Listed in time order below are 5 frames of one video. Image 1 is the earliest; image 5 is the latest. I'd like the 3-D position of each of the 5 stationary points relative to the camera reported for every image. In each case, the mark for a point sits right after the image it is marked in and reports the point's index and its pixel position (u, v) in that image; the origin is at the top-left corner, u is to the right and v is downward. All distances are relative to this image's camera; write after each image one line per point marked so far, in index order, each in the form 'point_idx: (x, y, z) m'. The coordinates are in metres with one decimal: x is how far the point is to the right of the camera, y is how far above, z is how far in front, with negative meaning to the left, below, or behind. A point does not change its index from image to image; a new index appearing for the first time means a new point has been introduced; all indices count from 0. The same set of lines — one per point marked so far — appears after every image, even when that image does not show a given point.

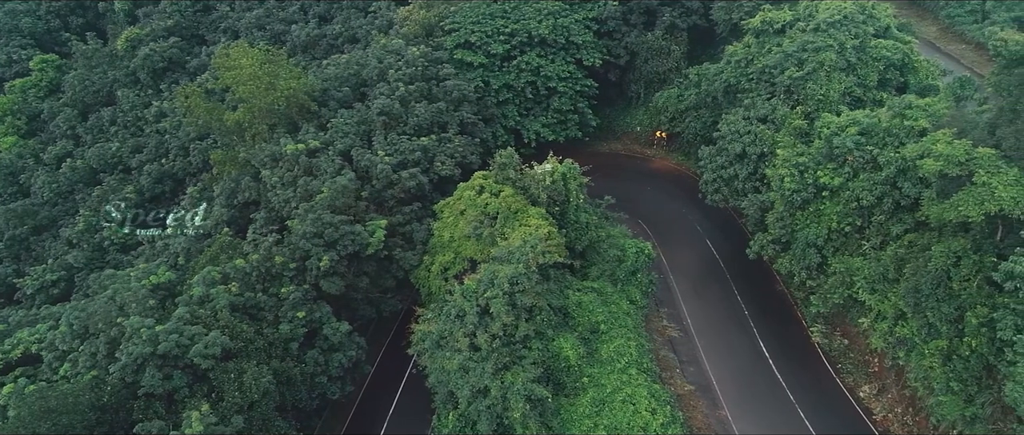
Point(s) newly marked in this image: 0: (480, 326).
0: (-0.9, -3.1, +18.3) m
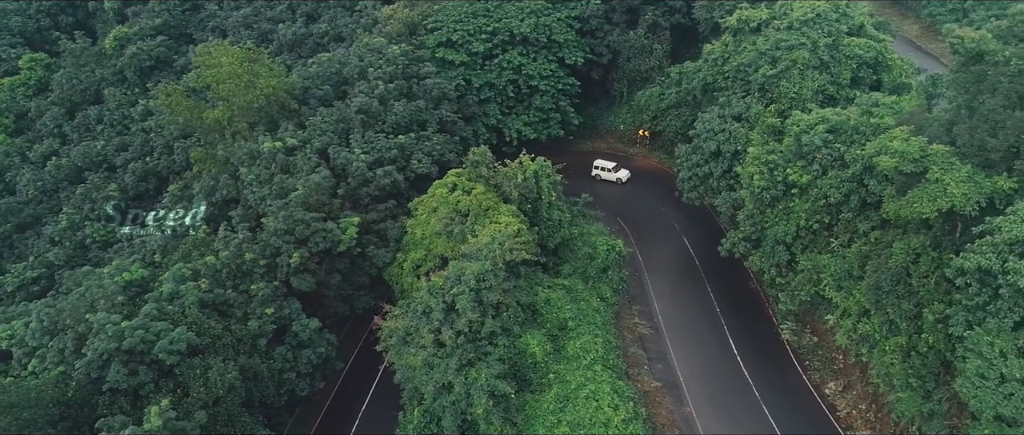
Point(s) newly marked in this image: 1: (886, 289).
0: (-1.9, -3.0, +18.4) m
1: (+9.7, -1.9, +16.8) m
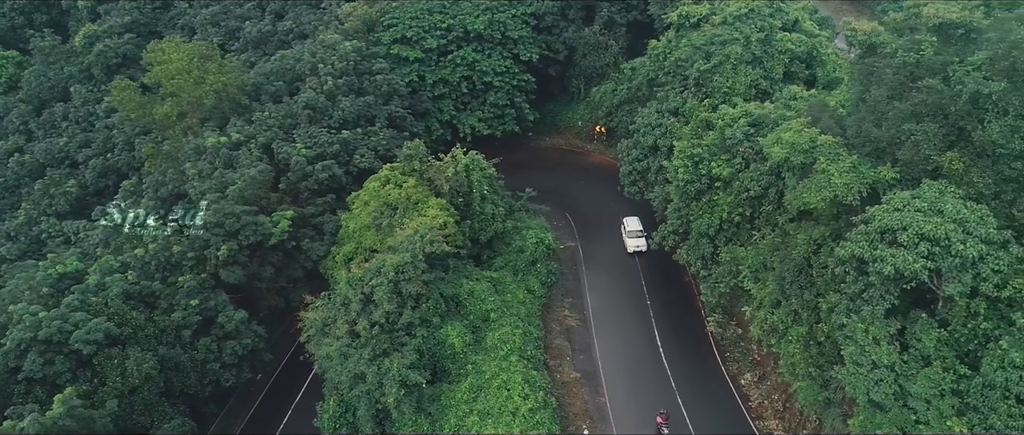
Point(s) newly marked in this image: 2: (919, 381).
0: (-4.3, -2.8, +18.6) m
1: (+7.3, -1.6, +17.0) m
2: (+7.9, -3.2, +12.6) m
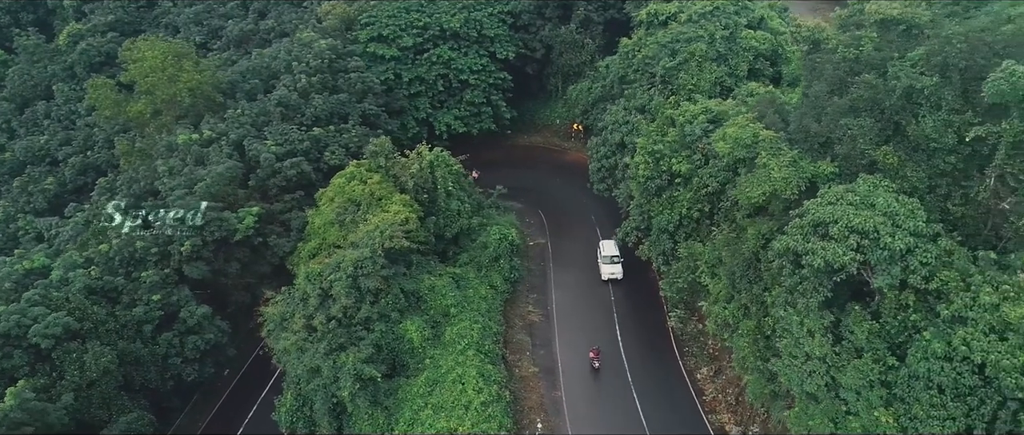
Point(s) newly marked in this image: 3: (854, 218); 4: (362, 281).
0: (-5.6, -2.6, +18.8) m
1: (+6.0, -1.5, +17.1) m
2: (+6.7, -3.1, +12.8) m
3: (+6.8, 0.0, +12.7) m
4: (-4.4, -1.9, +19.1) m
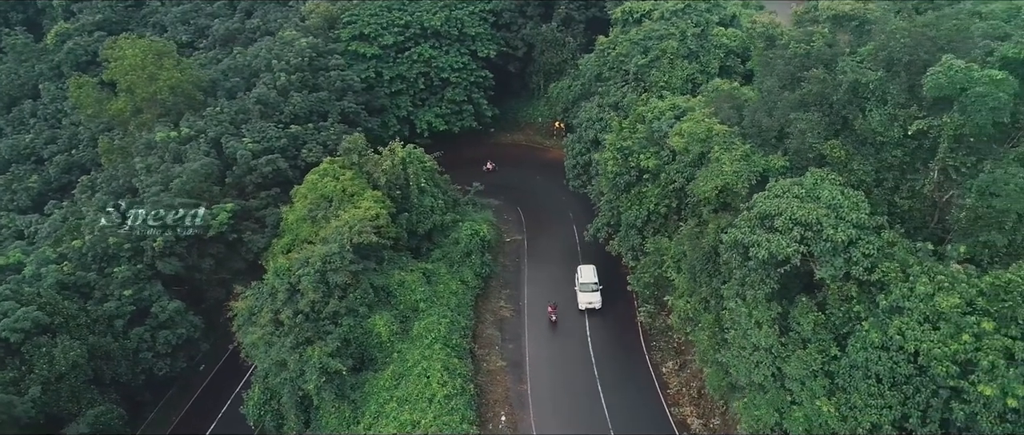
0: (-6.6, -2.5, +19.0) m
1: (+5.0, -1.3, +17.3) m
2: (+5.7, -2.9, +13.0) m
3: (+5.8, +0.1, +12.9) m
4: (-5.4, -1.7, +19.3) m
